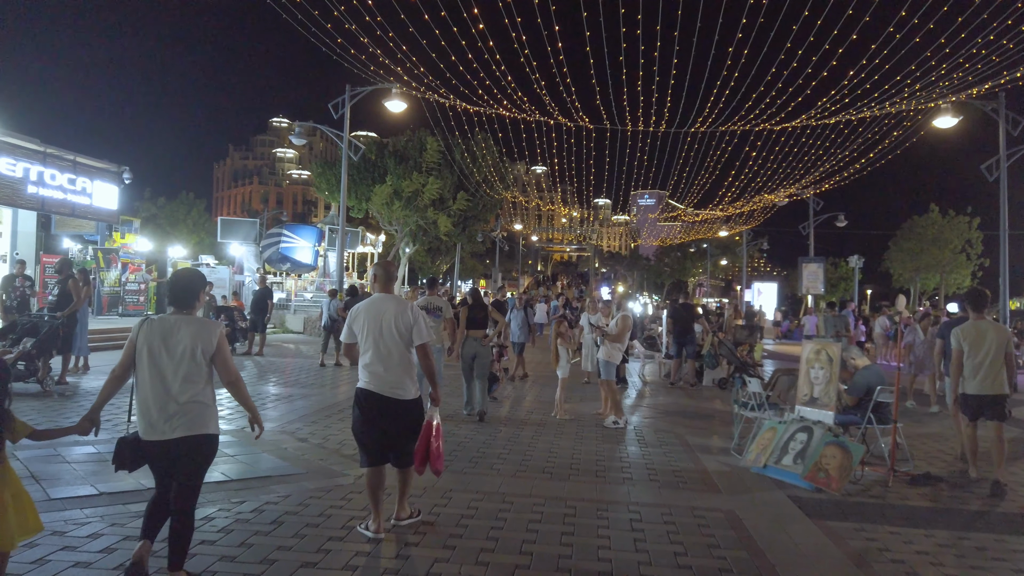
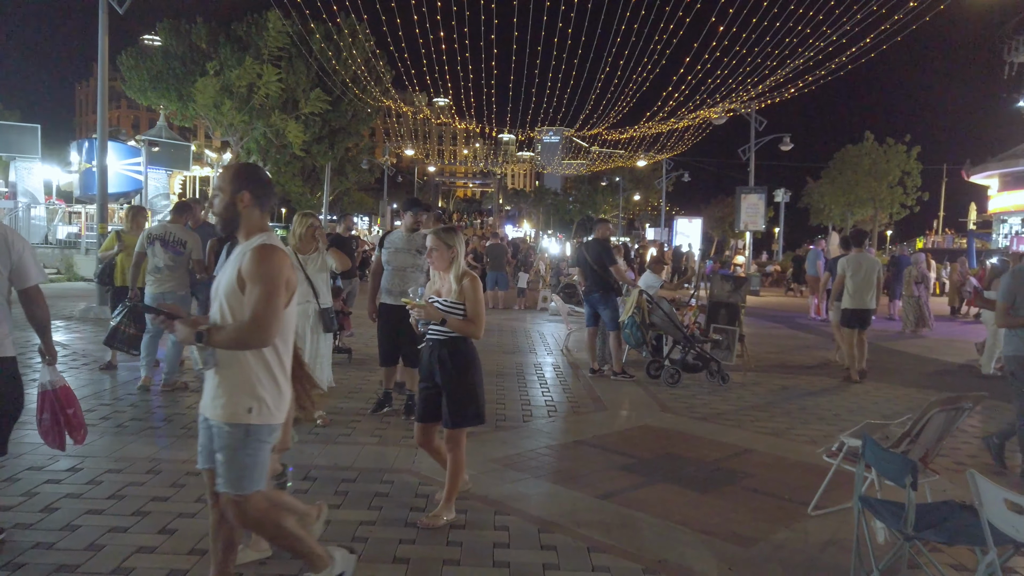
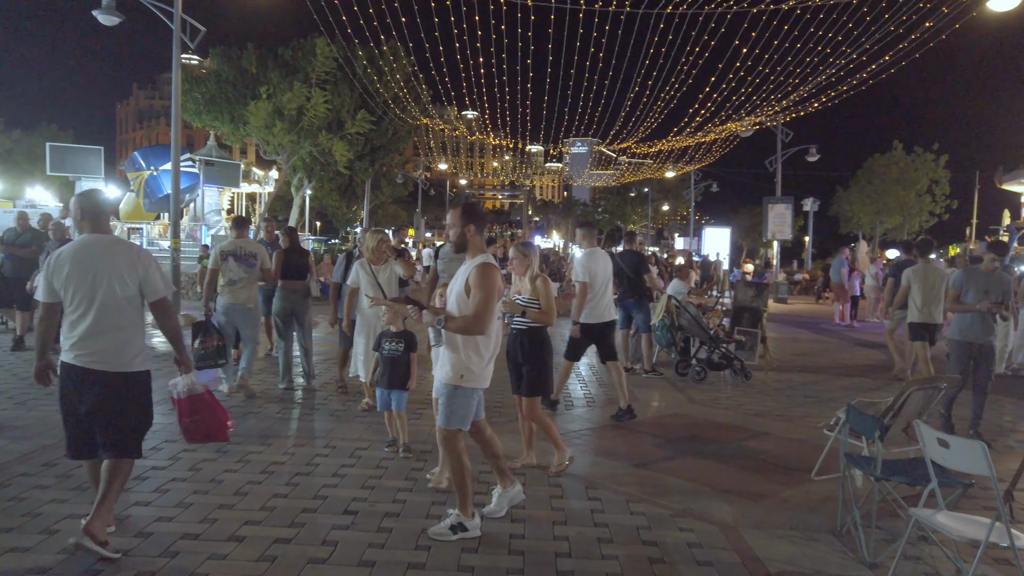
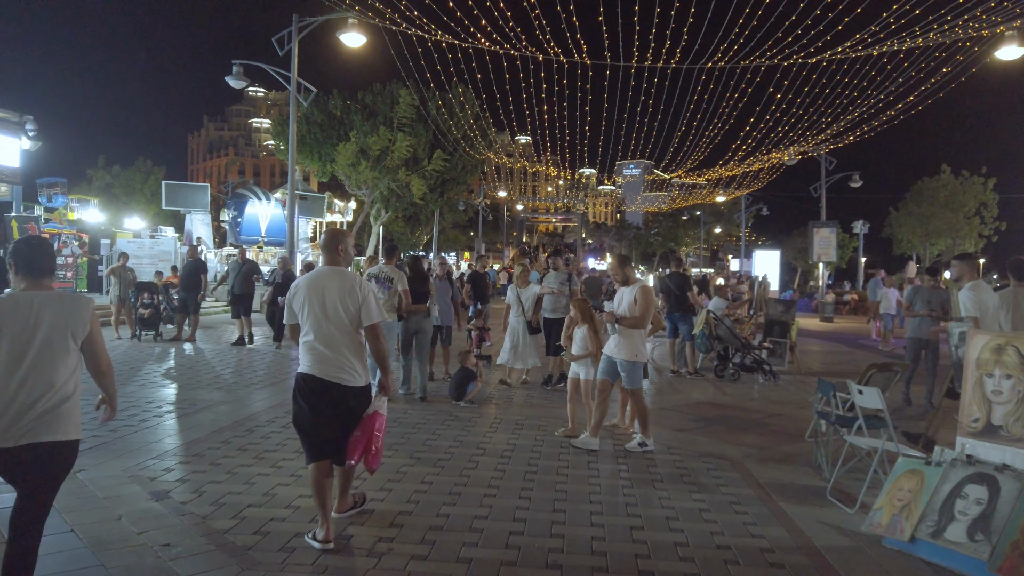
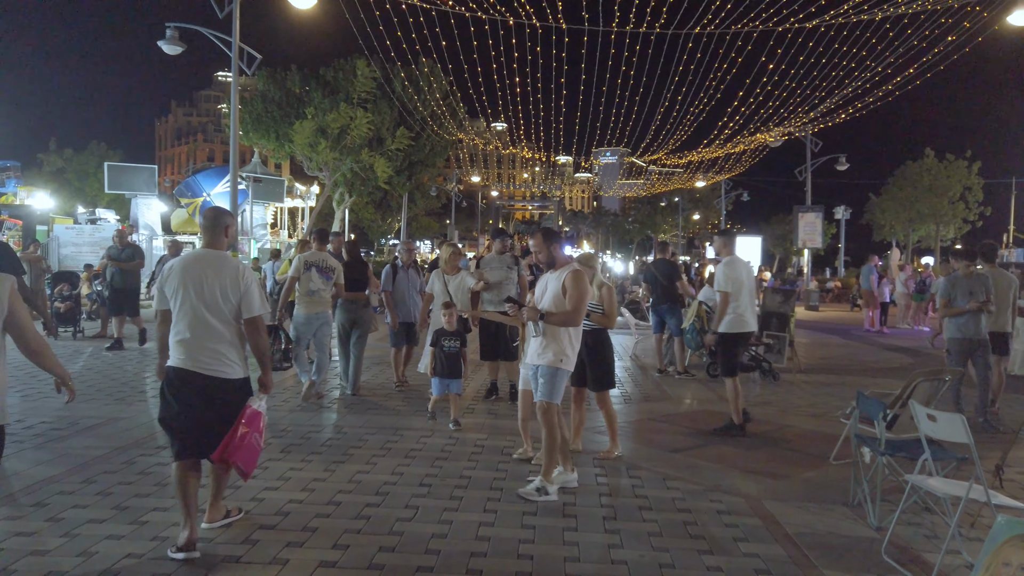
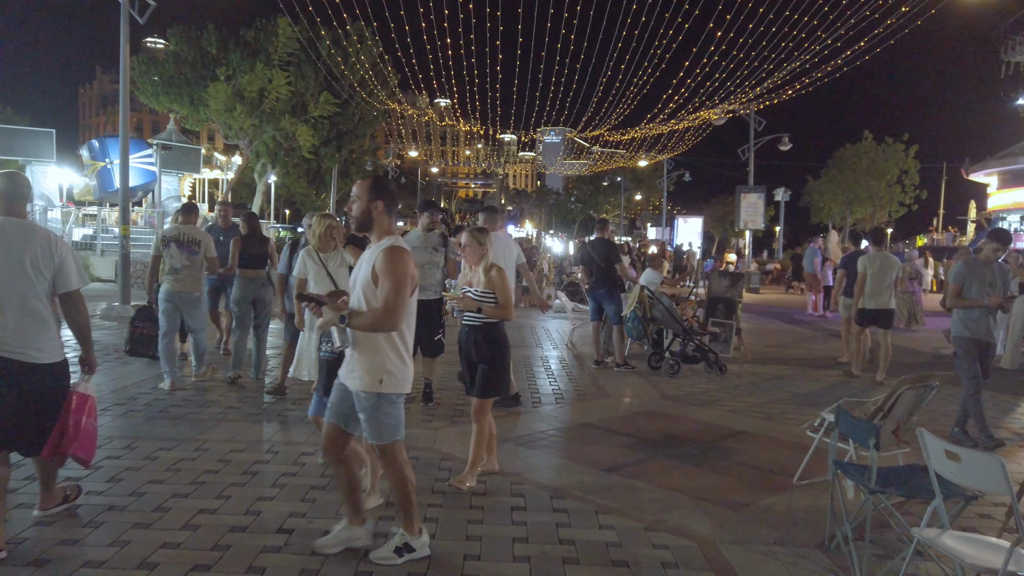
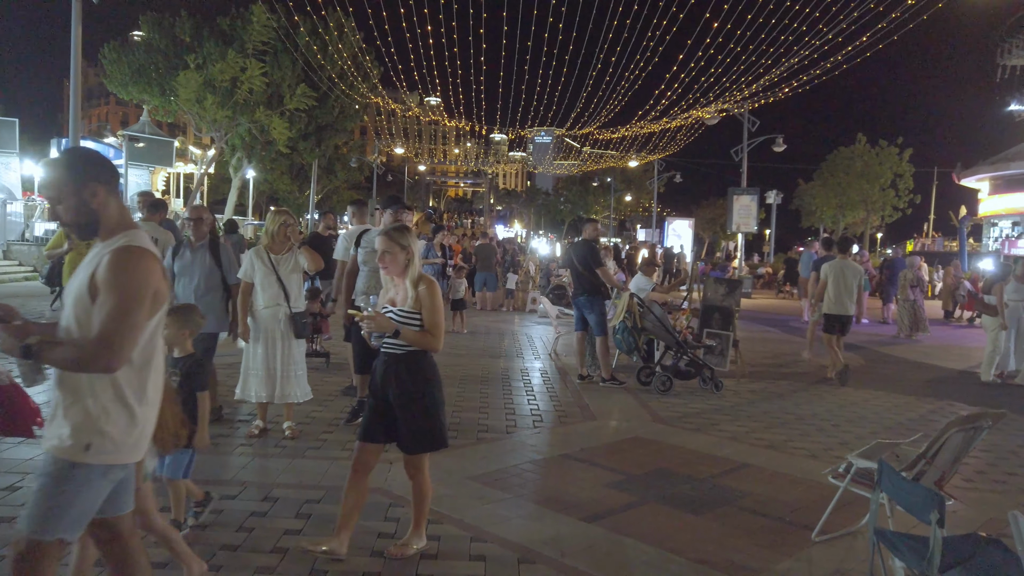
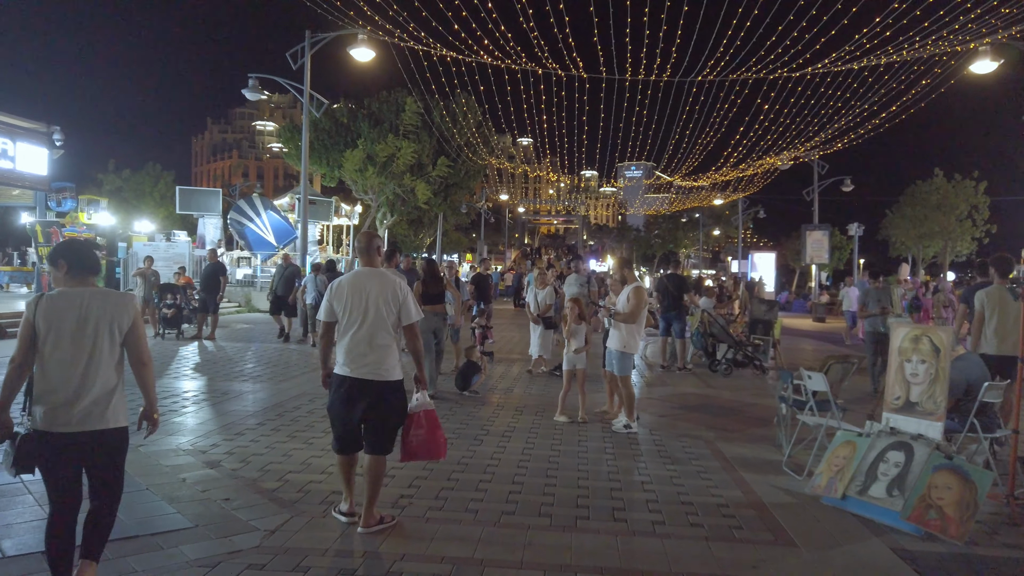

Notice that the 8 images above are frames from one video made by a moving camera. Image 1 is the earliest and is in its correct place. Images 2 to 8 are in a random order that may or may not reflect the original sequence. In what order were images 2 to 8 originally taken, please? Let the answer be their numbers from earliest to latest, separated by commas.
8, 4, 5, 3, 6, 2, 7
